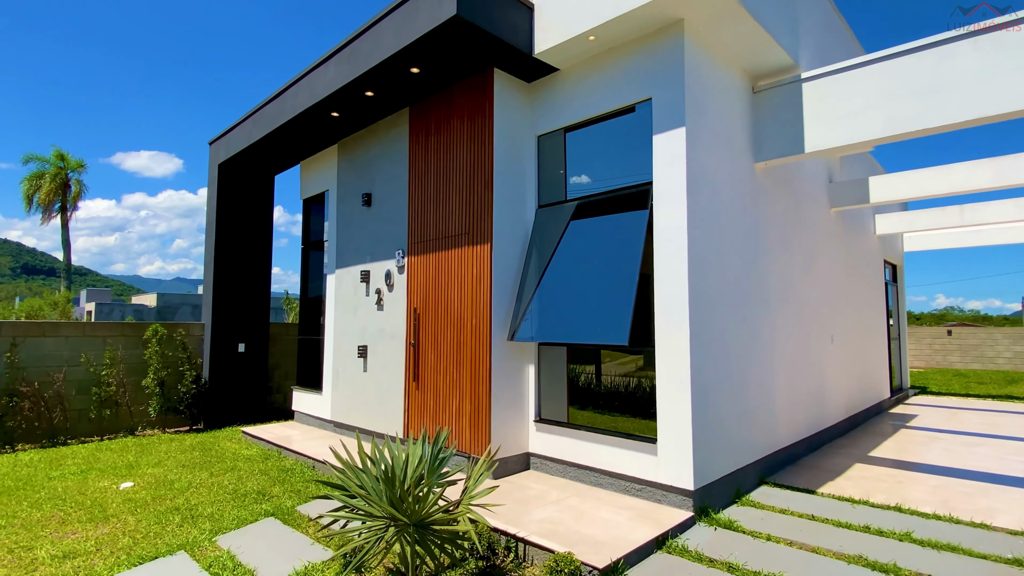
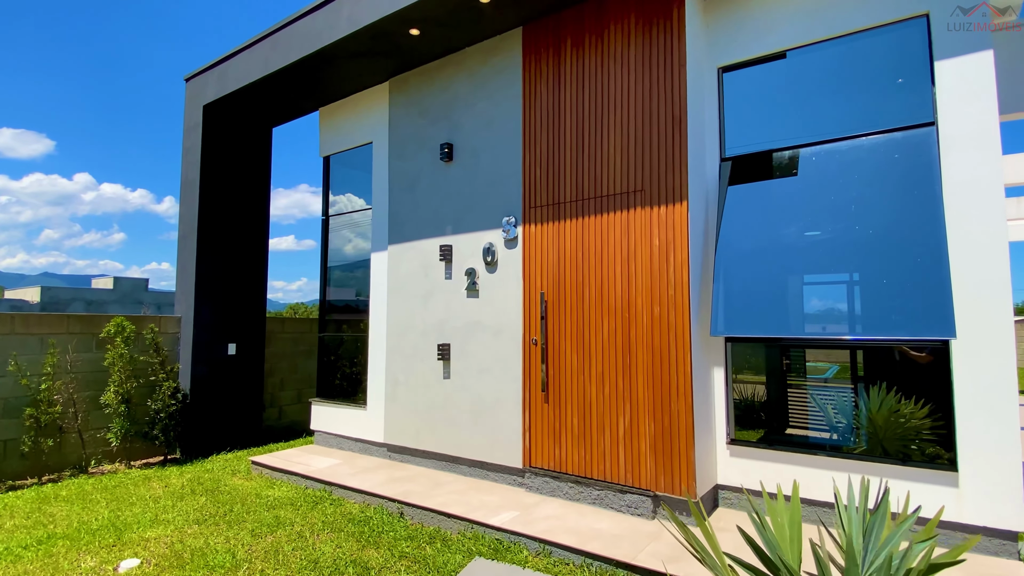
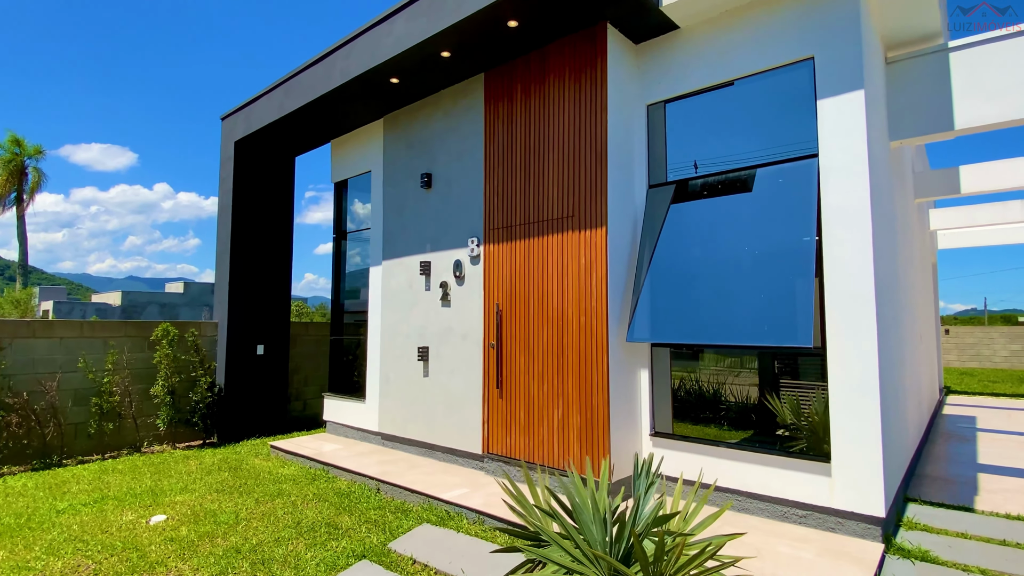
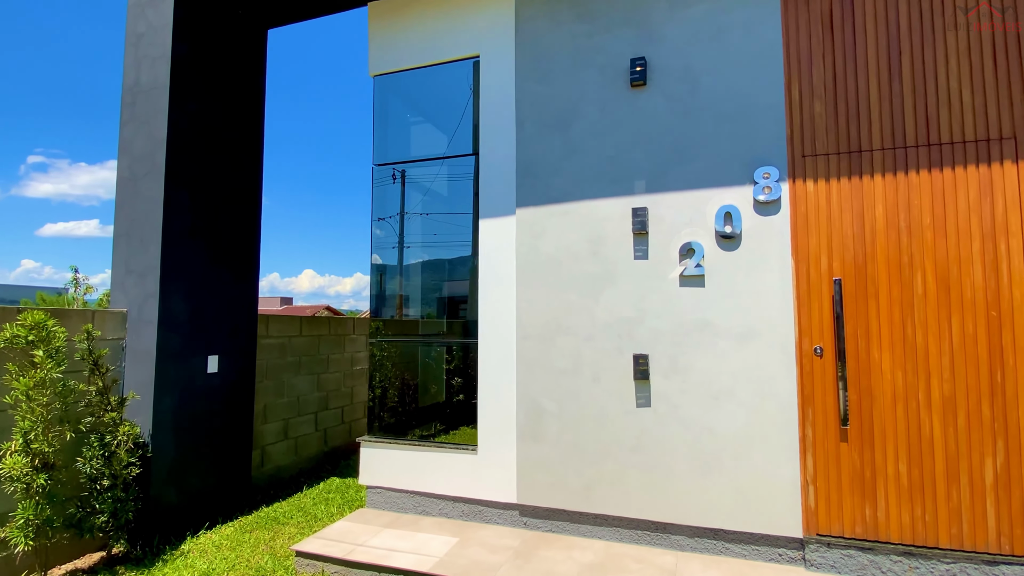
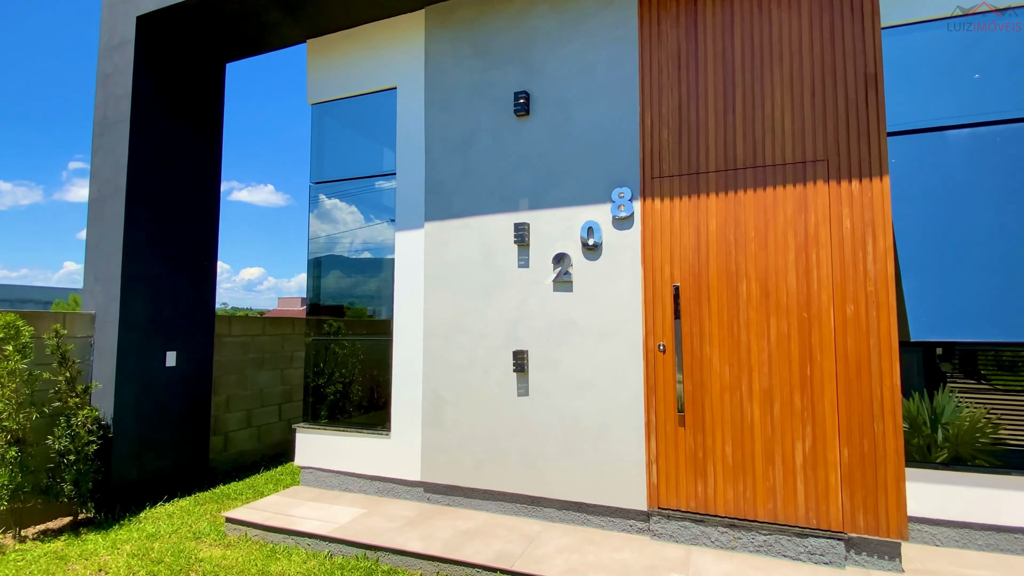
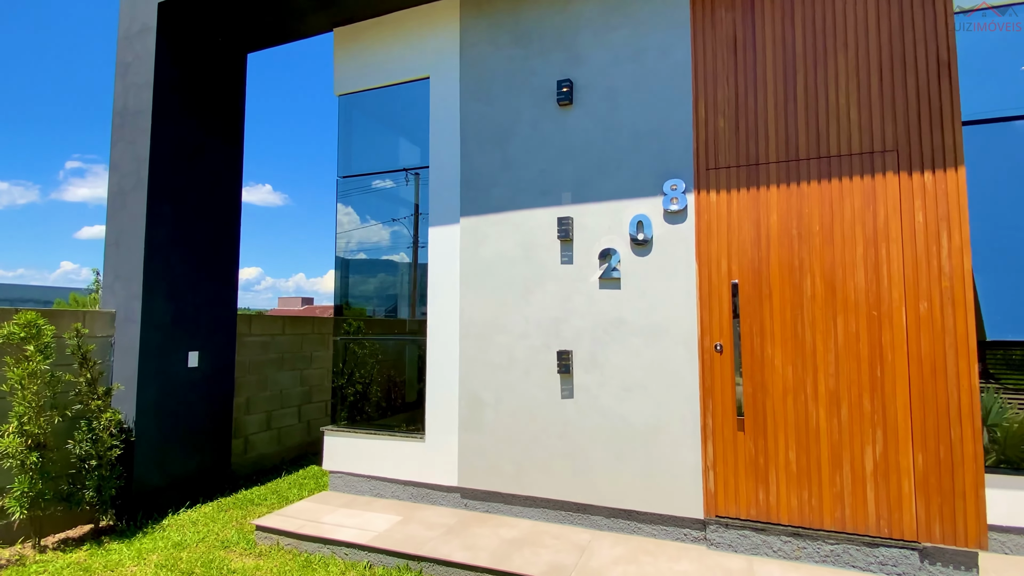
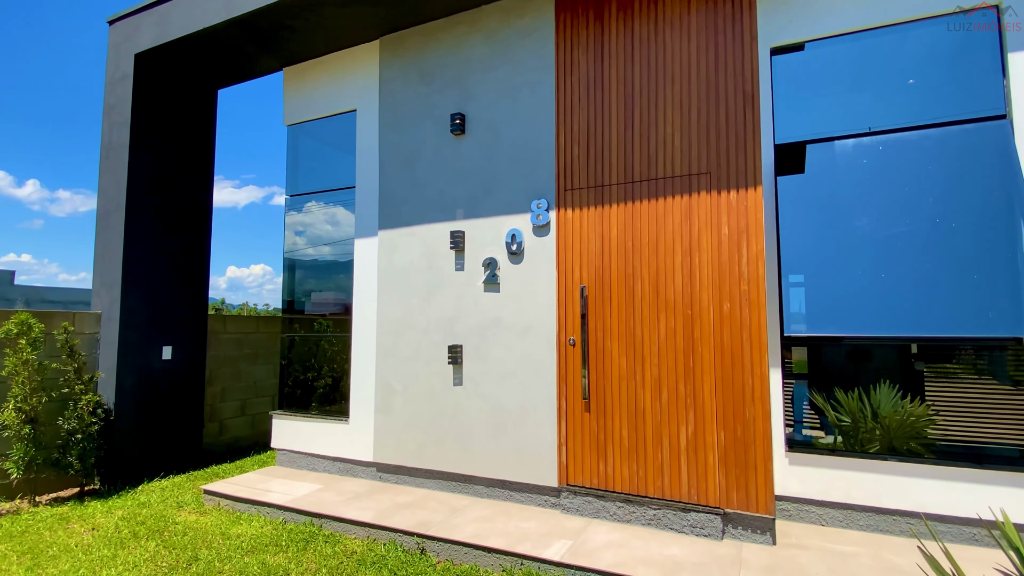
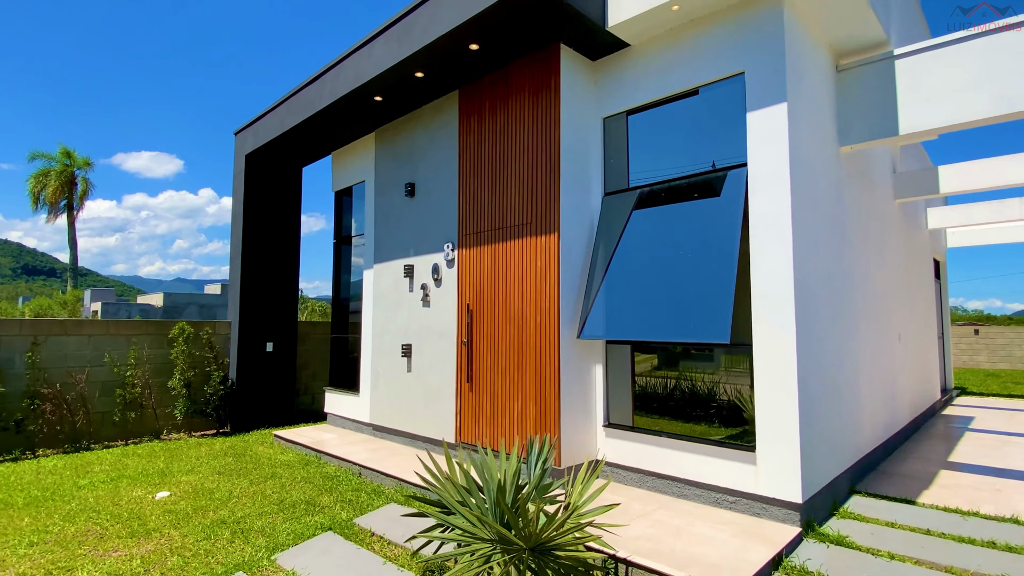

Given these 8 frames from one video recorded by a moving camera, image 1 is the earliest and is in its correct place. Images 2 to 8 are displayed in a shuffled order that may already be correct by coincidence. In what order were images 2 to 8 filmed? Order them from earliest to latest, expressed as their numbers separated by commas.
8, 3, 2, 7, 5, 6, 4
